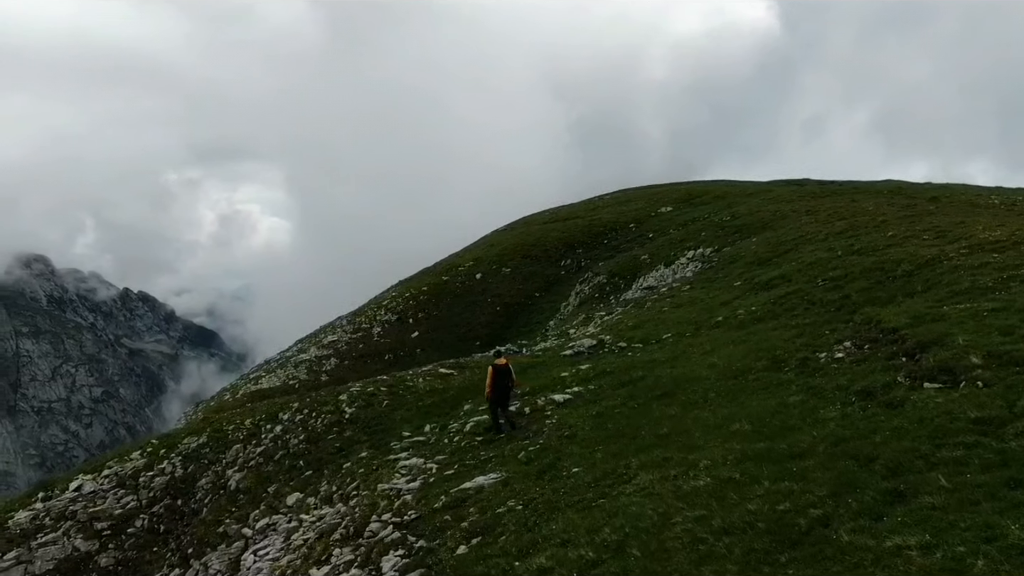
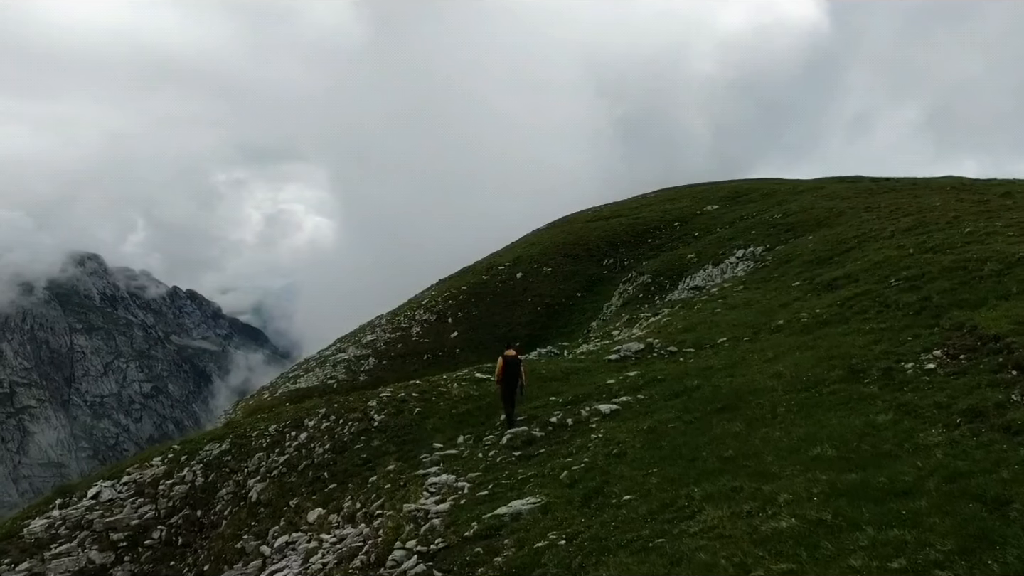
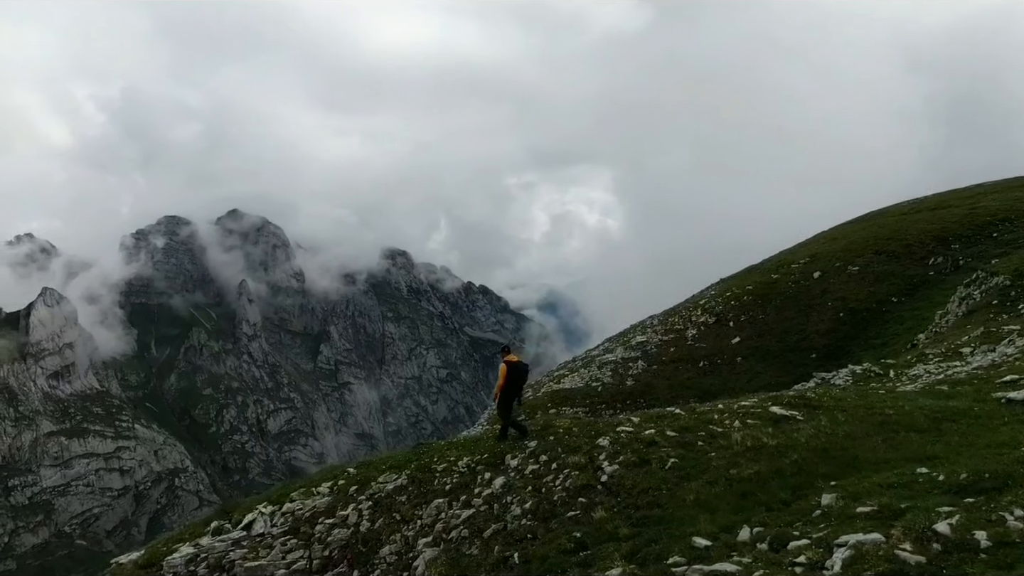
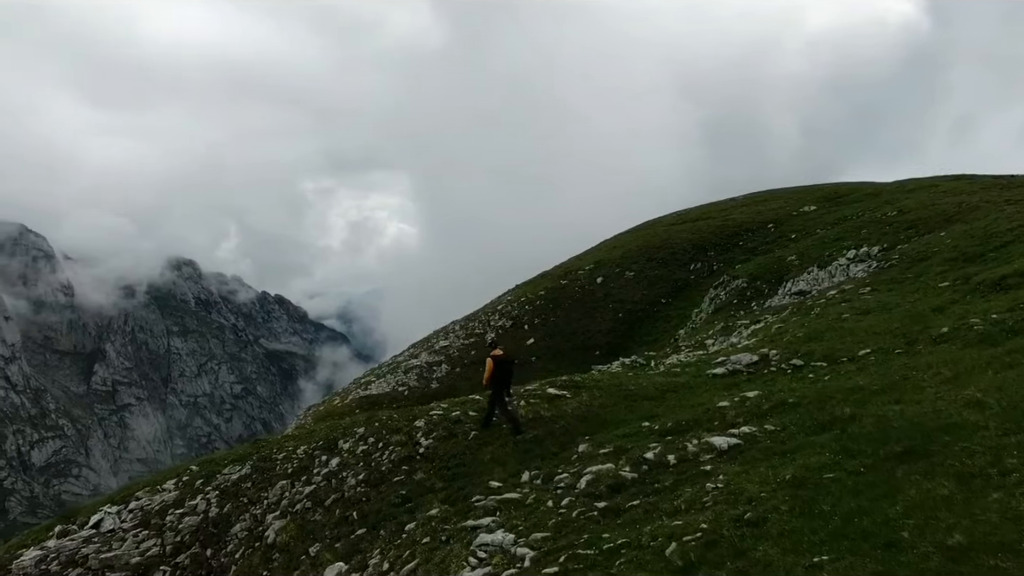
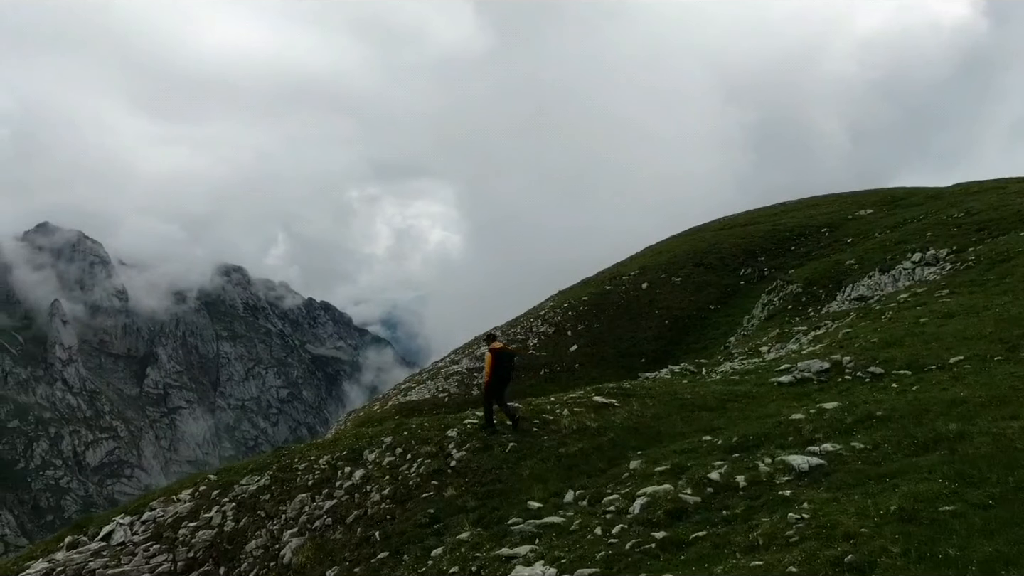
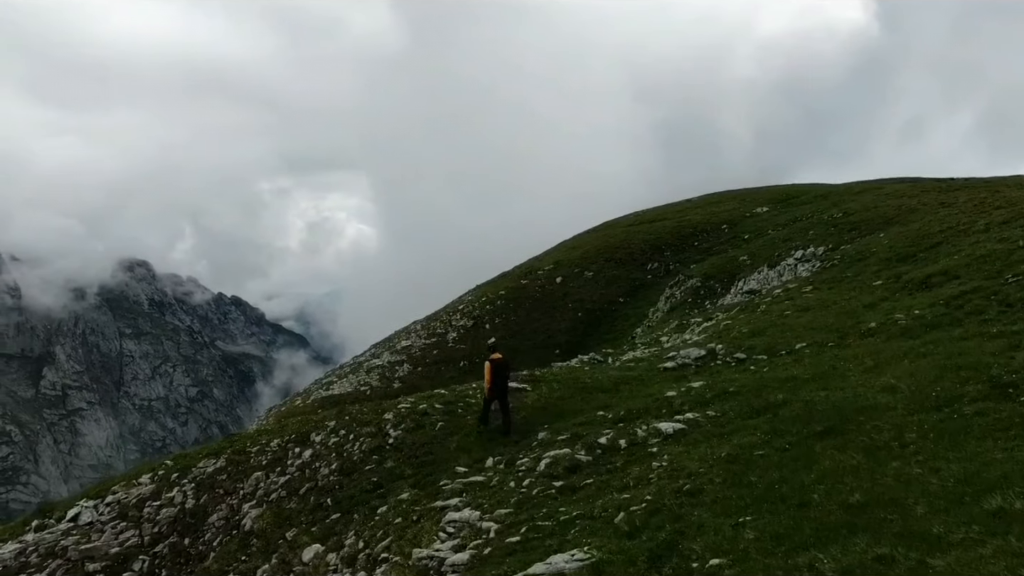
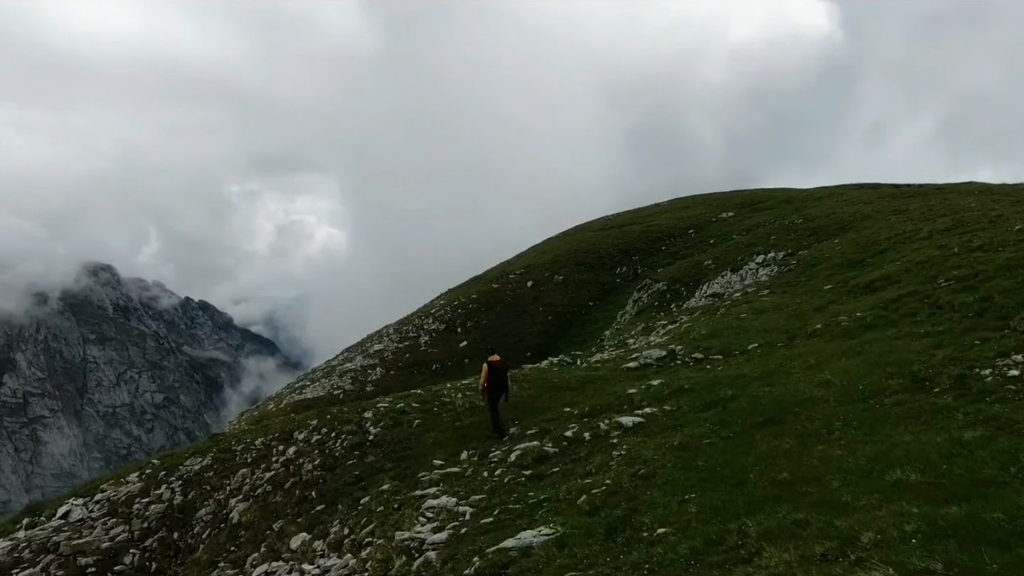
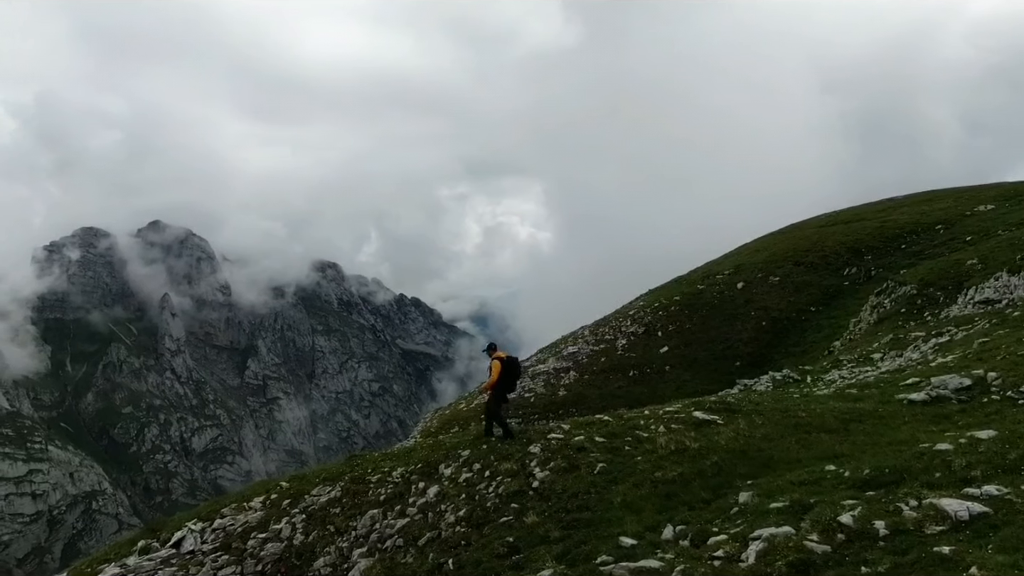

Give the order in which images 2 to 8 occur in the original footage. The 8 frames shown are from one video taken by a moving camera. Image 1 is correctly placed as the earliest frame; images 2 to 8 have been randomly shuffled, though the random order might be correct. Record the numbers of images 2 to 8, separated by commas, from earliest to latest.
2, 7, 6, 4, 5, 8, 3
